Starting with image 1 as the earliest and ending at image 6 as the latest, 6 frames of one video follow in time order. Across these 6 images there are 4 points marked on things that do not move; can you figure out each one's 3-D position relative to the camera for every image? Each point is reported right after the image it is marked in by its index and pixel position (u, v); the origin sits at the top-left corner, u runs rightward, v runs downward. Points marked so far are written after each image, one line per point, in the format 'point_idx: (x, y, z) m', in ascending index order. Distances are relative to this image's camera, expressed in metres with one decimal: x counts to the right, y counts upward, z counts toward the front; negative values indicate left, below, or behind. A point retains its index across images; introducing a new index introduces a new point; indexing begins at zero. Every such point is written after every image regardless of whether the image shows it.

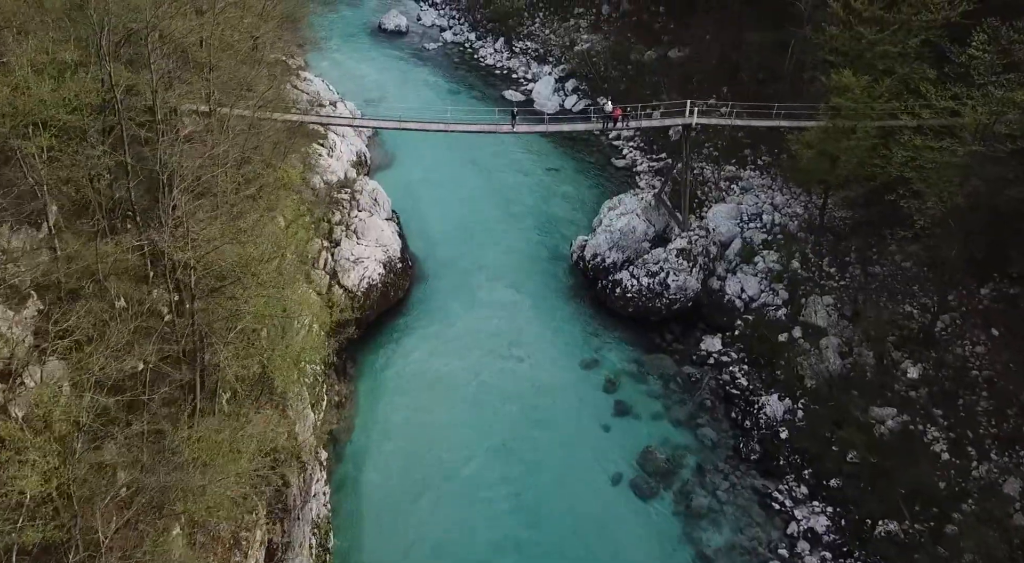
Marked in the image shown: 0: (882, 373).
0: (+9.2, -2.4, +19.8) m
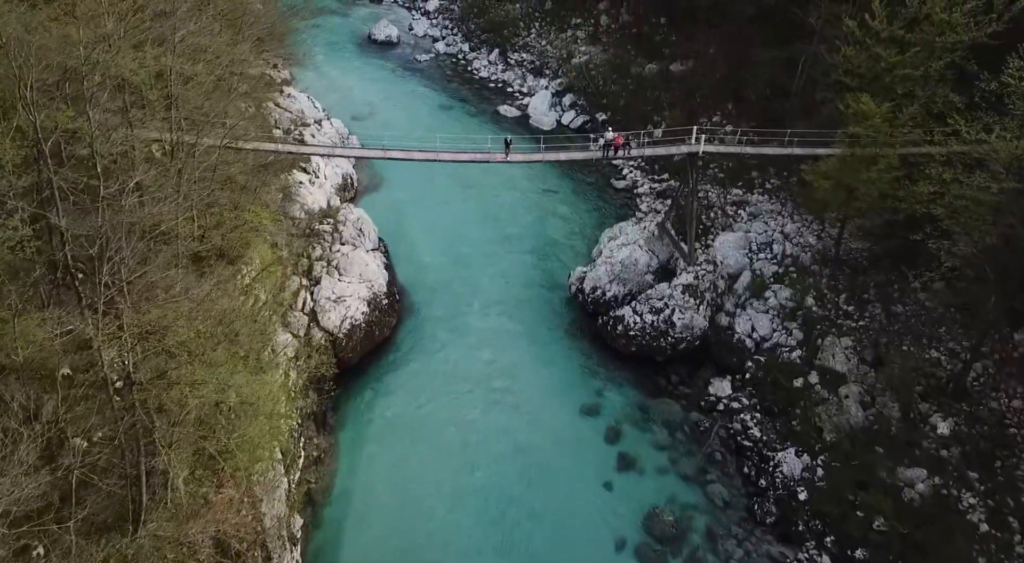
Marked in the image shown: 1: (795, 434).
0: (+9.1, -3.4, +18.2) m
1: (+6.7, -3.6, +19.1) m
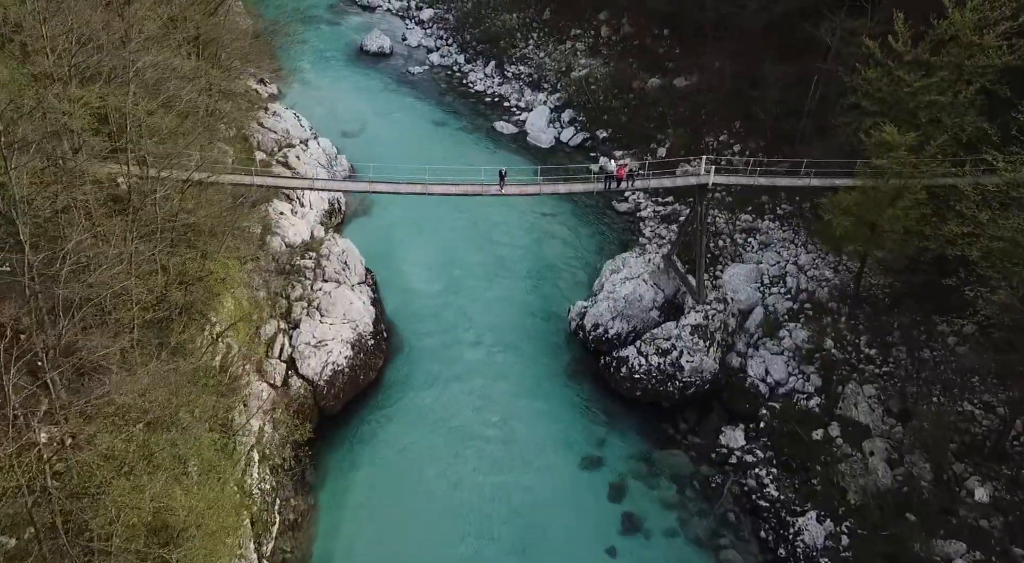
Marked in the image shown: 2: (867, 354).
0: (+9.0, -4.4, +16.7) m
1: (+6.6, -4.7, +17.5) m
2: (+8.8, -1.8, +19.8) m
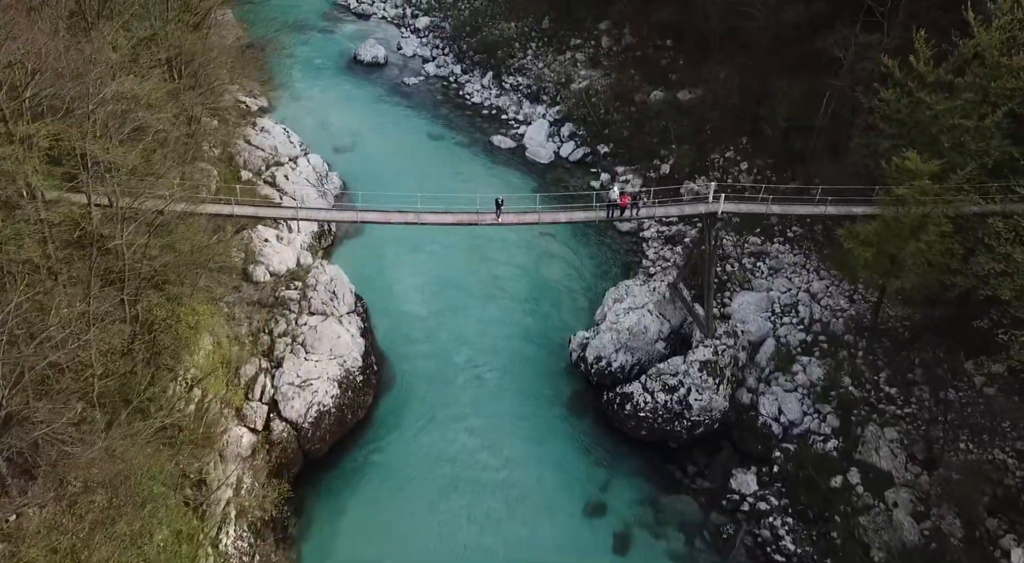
0: (+8.9, -5.2, +15.5) m
1: (+6.6, -5.4, +16.3) m
2: (+8.7, -2.6, +18.6) m
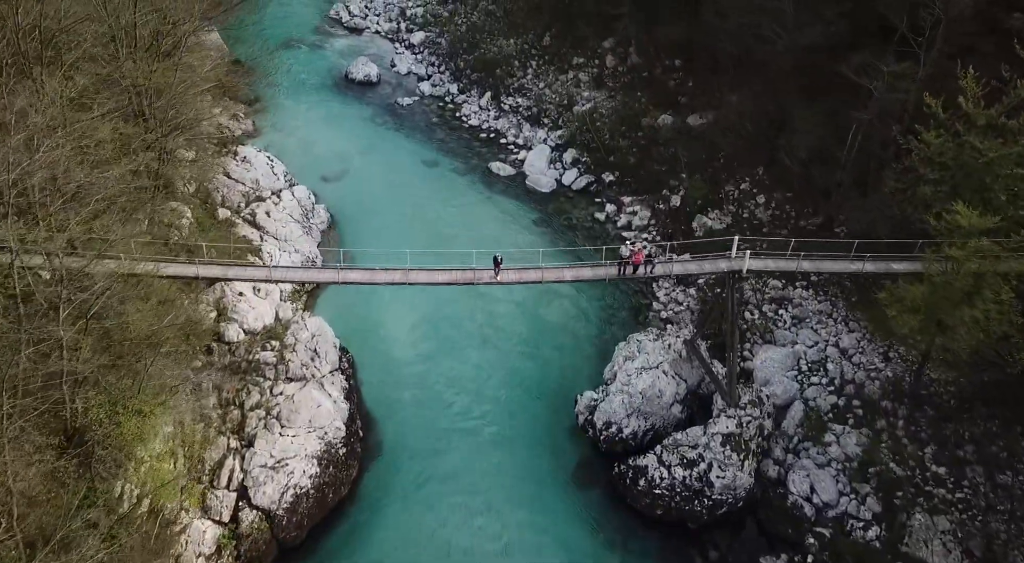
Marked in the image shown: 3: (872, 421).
0: (+8.9, -6.5, +13.4) m
1: (+6.6, -6.8, +14.3) m
2: (+8.7, -3.9, +16.6) m
3: (+8.1, -3.1, +18.0) m
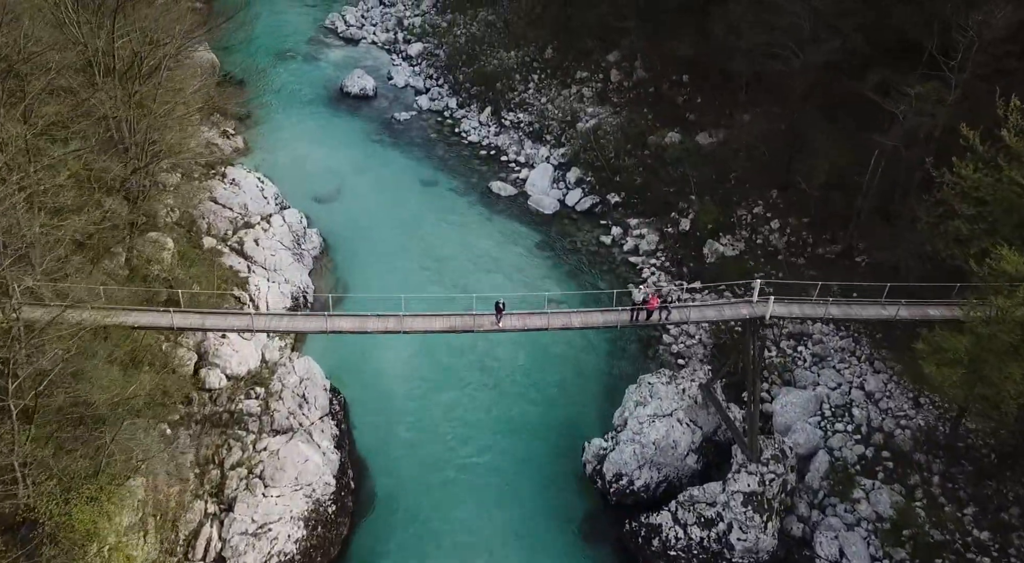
0: (+9.0, -7.4, +12.1) m
1: (+6.7, -7.7, +12.9) m
2: (+8.8, -4.8, +15.2) m
3: (+8.1, -4.0, +16.7) m
